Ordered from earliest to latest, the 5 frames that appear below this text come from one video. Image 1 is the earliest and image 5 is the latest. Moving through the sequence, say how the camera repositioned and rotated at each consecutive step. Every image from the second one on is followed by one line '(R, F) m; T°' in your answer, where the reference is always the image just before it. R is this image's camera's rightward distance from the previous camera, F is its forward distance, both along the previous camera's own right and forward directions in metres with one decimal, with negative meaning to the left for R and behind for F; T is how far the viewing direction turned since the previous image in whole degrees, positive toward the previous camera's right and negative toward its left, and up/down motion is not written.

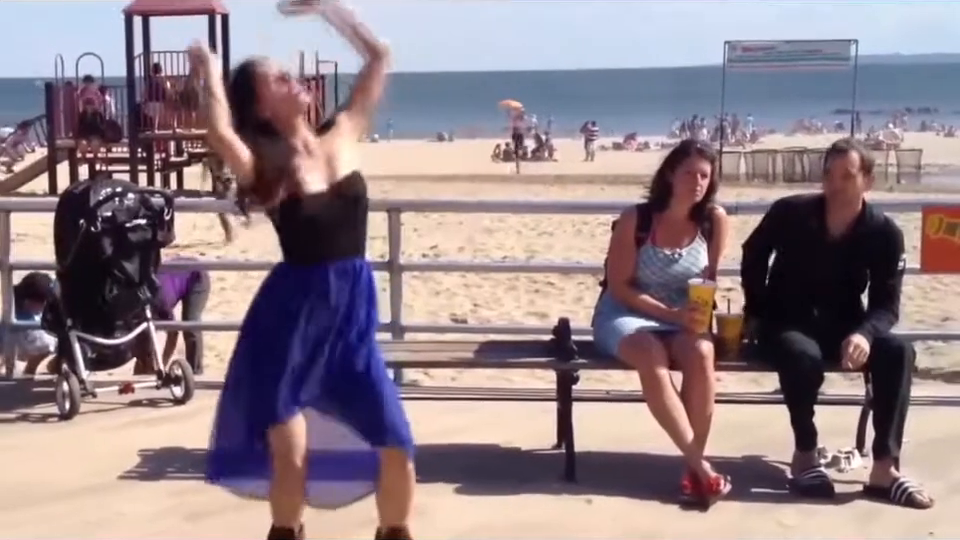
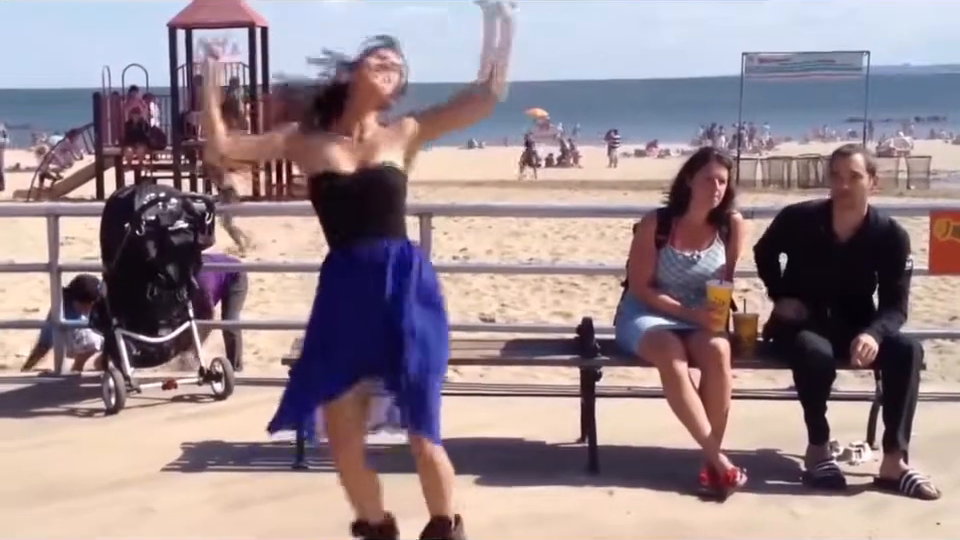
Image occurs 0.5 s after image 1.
(0.0, -0.2) m; -1°
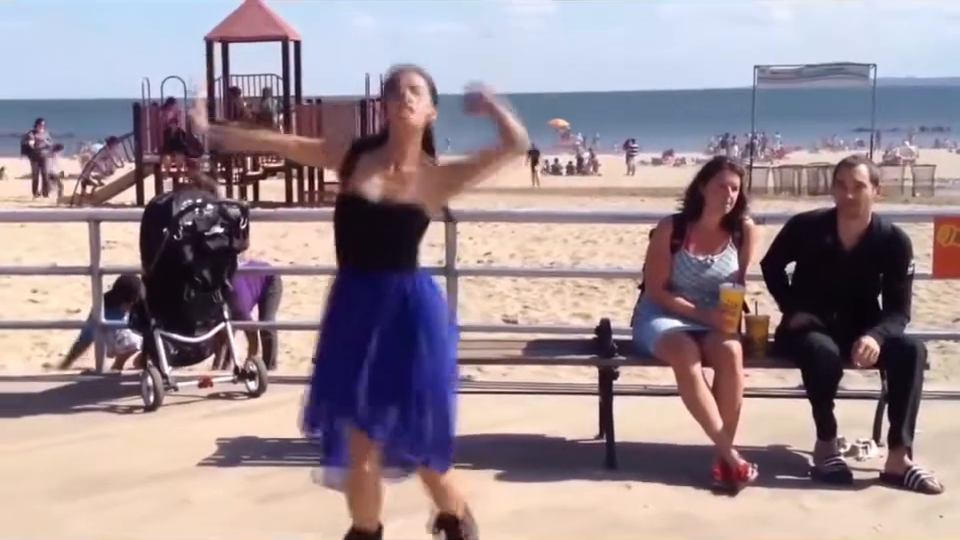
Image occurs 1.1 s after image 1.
(0.0, -0.2) m; -1°
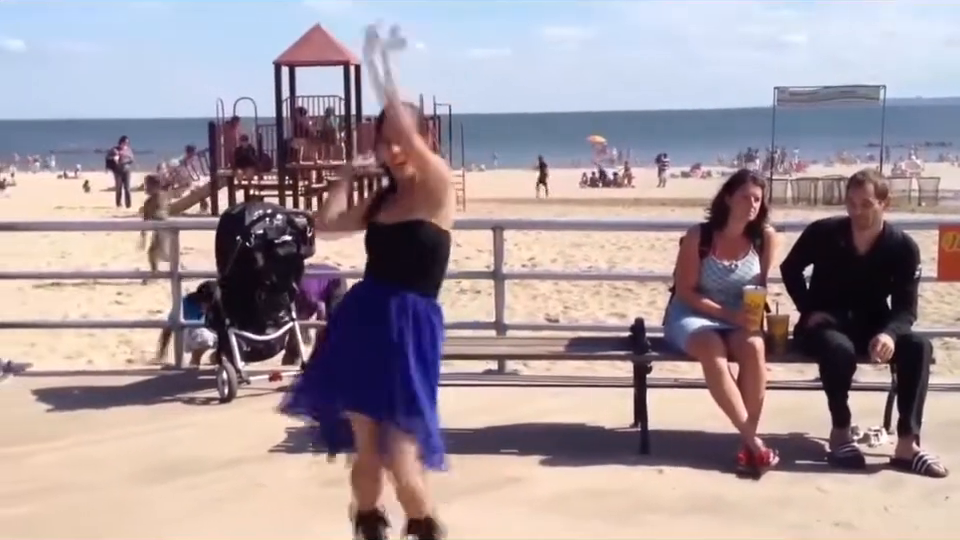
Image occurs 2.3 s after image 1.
(0.0, -0.5) m; -2°
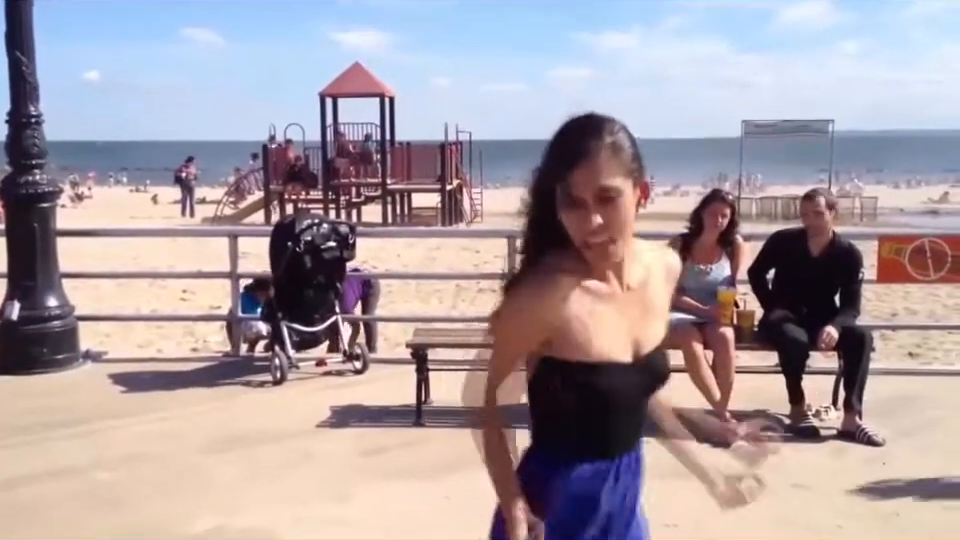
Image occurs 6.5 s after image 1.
(0.0, -1.1) m; -1°
